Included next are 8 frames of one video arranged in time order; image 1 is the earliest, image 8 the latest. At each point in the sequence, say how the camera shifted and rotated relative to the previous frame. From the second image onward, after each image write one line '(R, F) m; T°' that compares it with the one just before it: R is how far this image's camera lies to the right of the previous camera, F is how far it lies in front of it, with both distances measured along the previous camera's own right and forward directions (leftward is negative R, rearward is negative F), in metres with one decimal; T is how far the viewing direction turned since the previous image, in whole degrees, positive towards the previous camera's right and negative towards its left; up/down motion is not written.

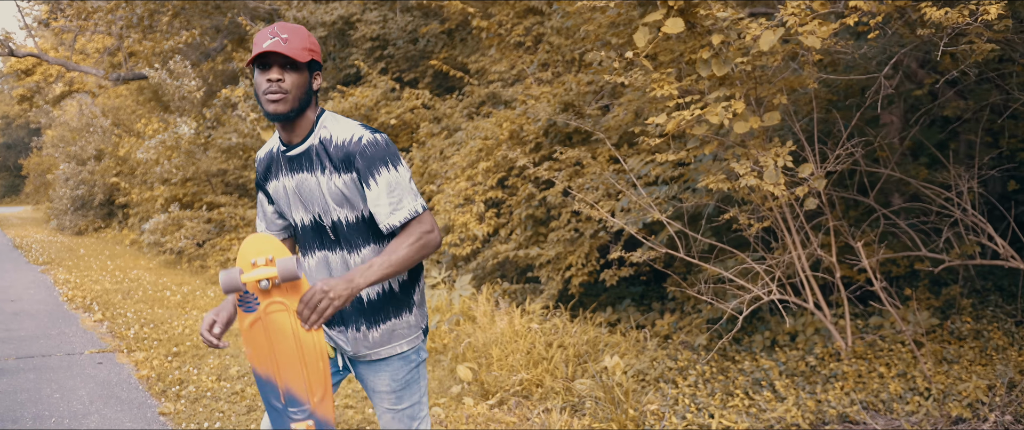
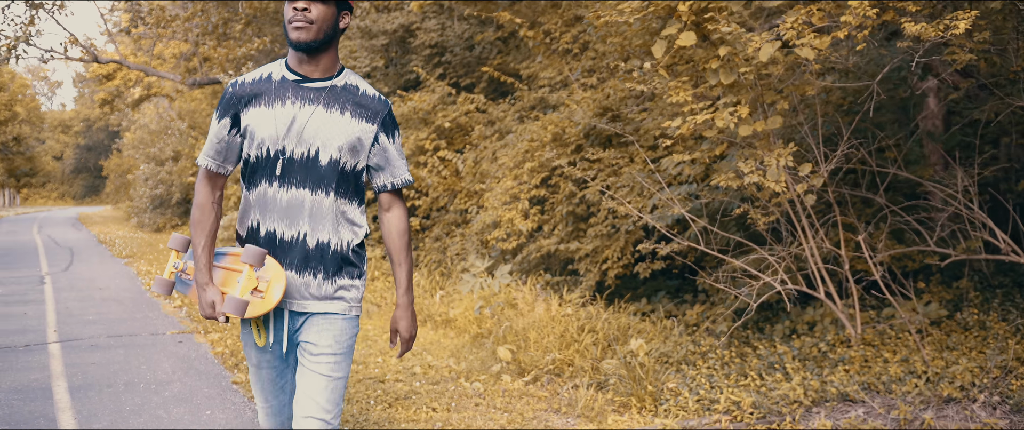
(+0.2, -0.6) m; -4°
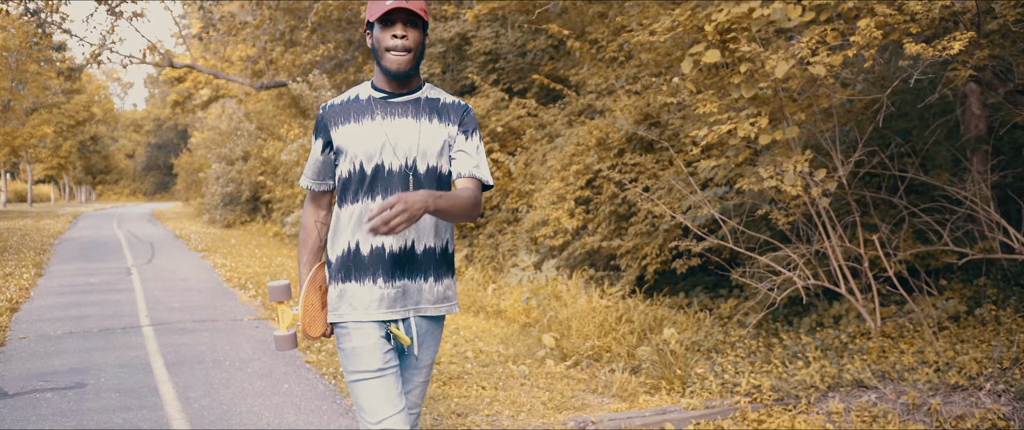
(+0.1, -0.7) m; -3°
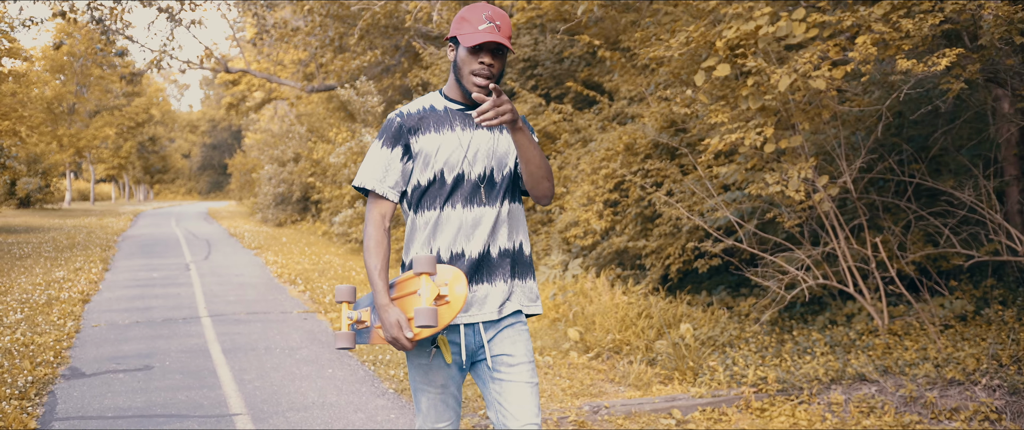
(+0.2, -0.5) m; -3°
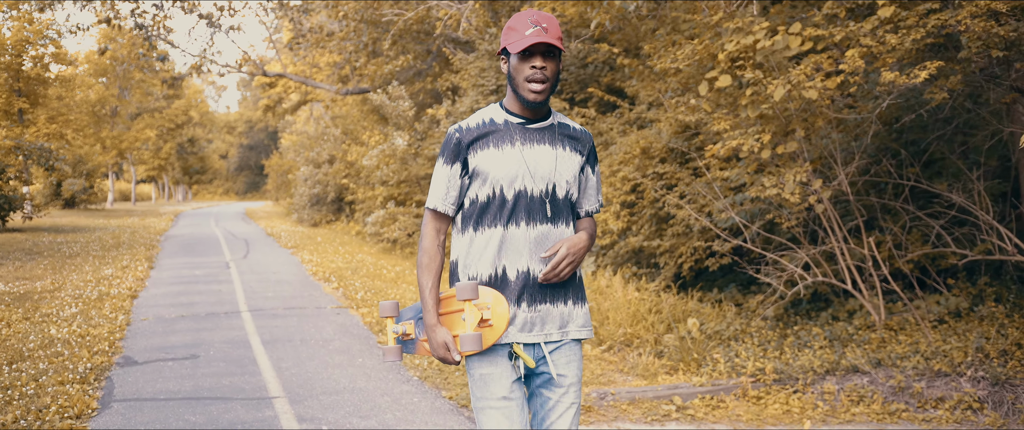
(+0.1, -0.5) m; -2°
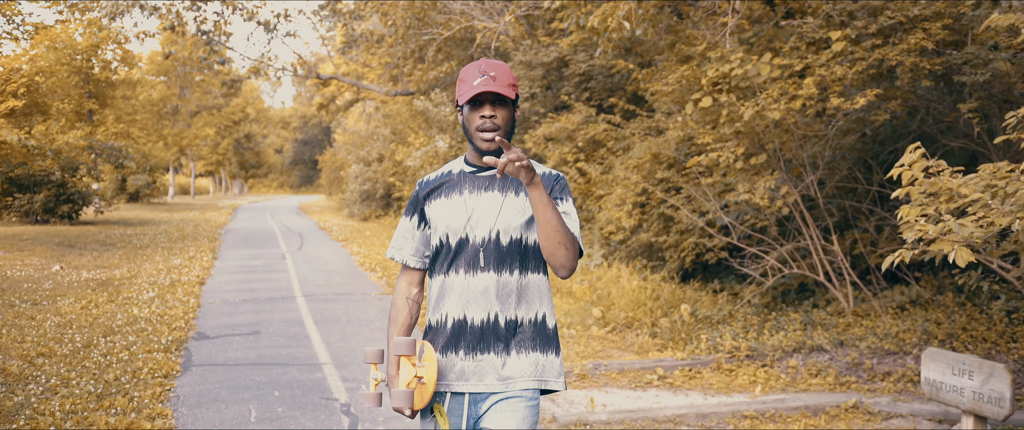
(+0.3, -1.2) m; -3°
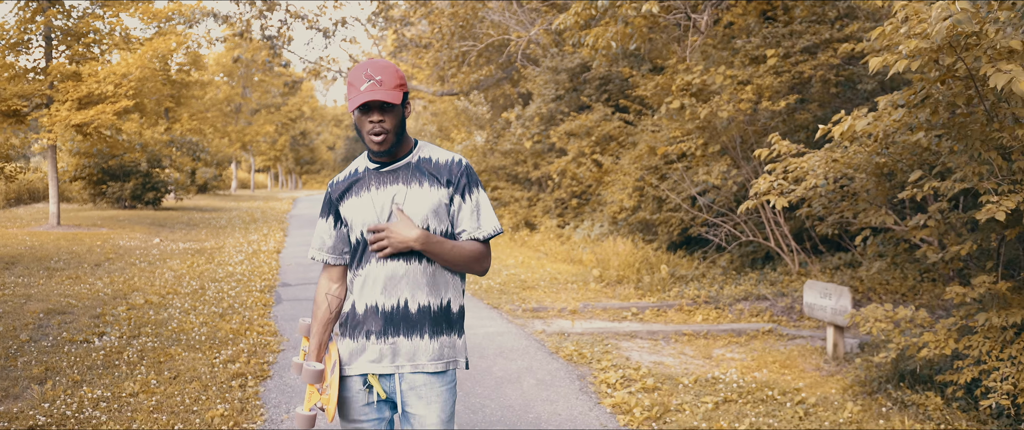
(+0.4, -2.5) m; -3°
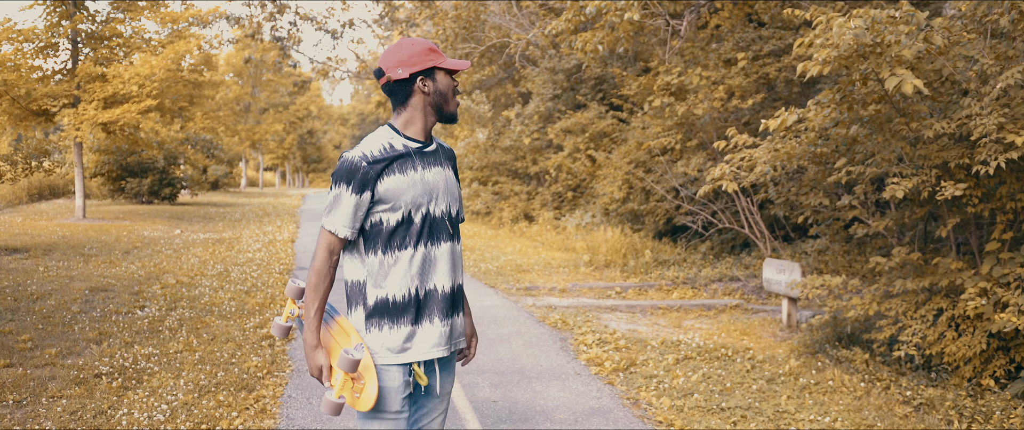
(+0.1, -1.1) m; 0°
